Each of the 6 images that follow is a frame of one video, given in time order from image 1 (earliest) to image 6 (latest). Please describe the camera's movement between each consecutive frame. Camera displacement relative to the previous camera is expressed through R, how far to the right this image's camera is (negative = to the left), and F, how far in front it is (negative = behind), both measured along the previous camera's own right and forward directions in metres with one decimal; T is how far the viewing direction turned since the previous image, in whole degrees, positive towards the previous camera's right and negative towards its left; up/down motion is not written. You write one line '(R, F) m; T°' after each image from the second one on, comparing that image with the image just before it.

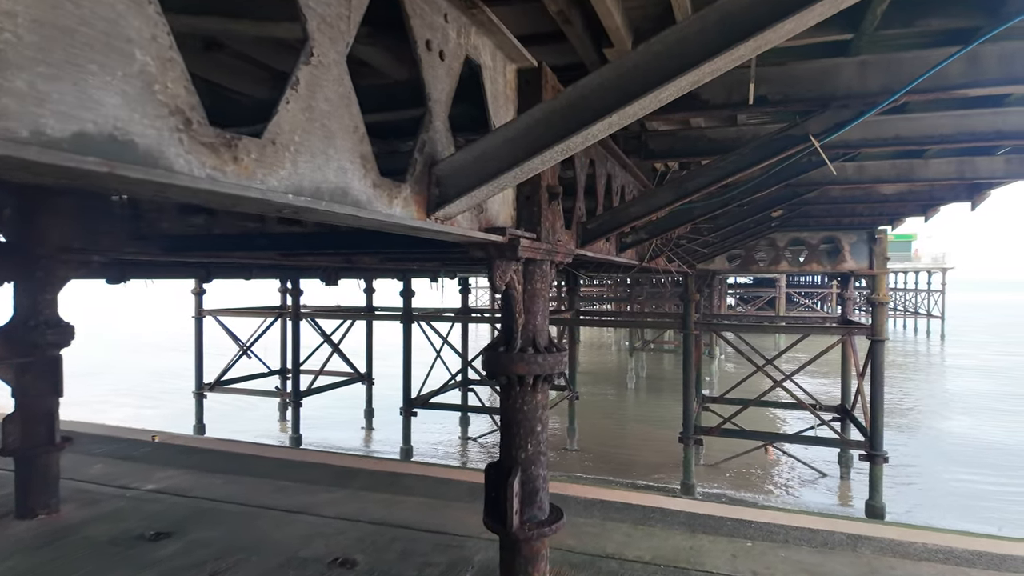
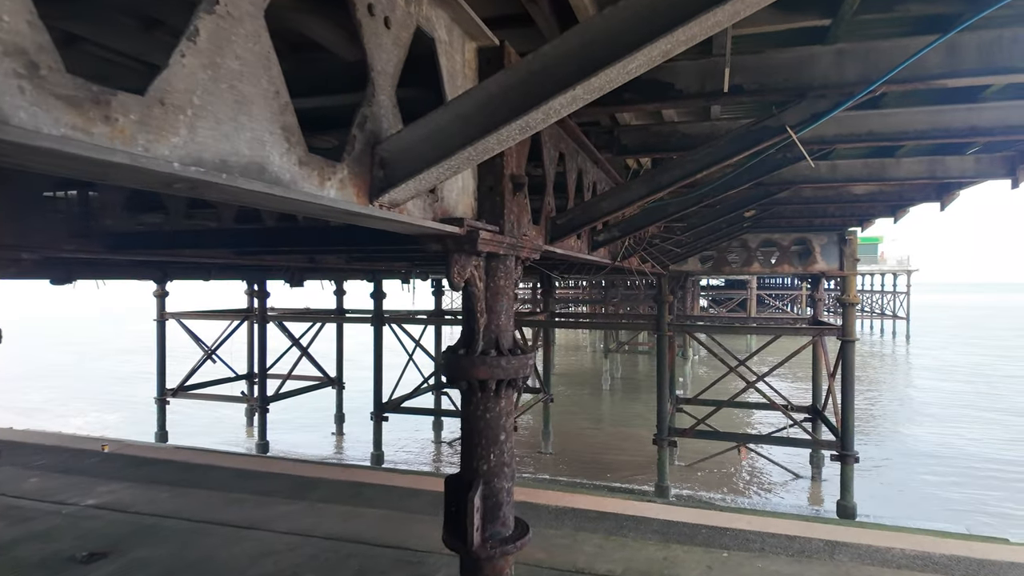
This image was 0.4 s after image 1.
(+0.1, +0.2) m; +2°
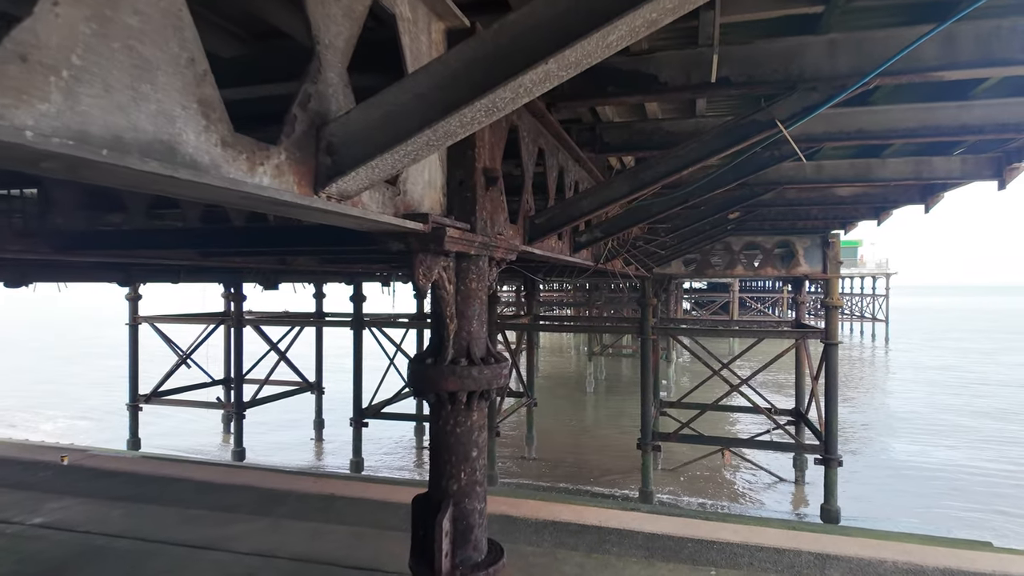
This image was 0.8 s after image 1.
(+0.1, +0.2) m; +2°
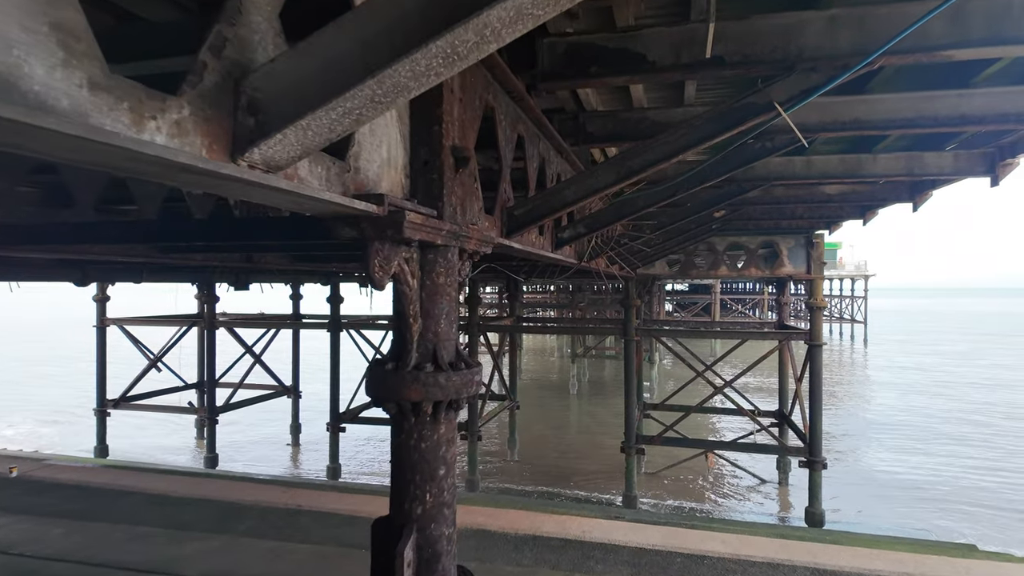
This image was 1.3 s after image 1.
(0.0, +0.3) m; +2°
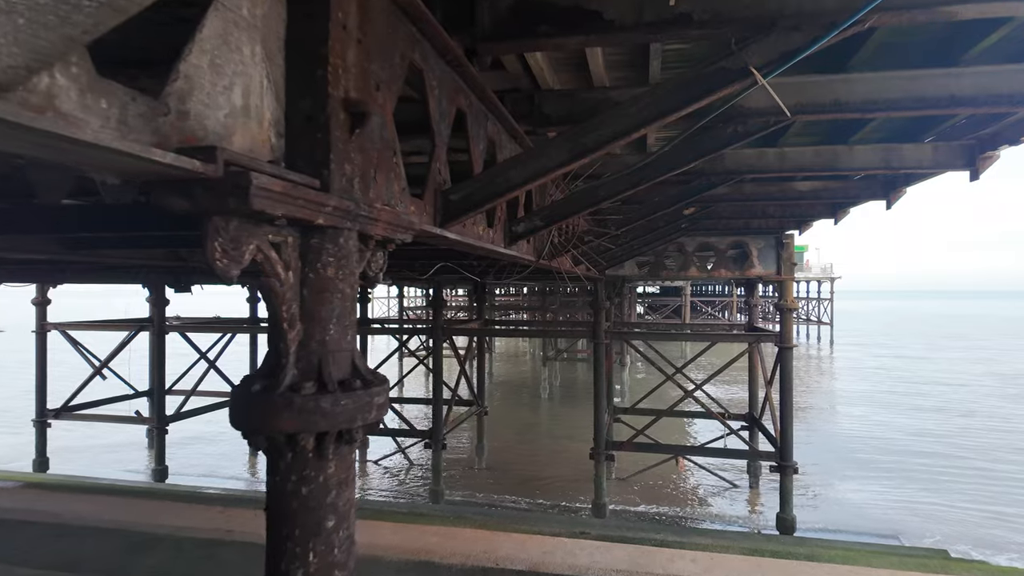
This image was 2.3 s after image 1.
(+0.2, +0.5) m; +3°
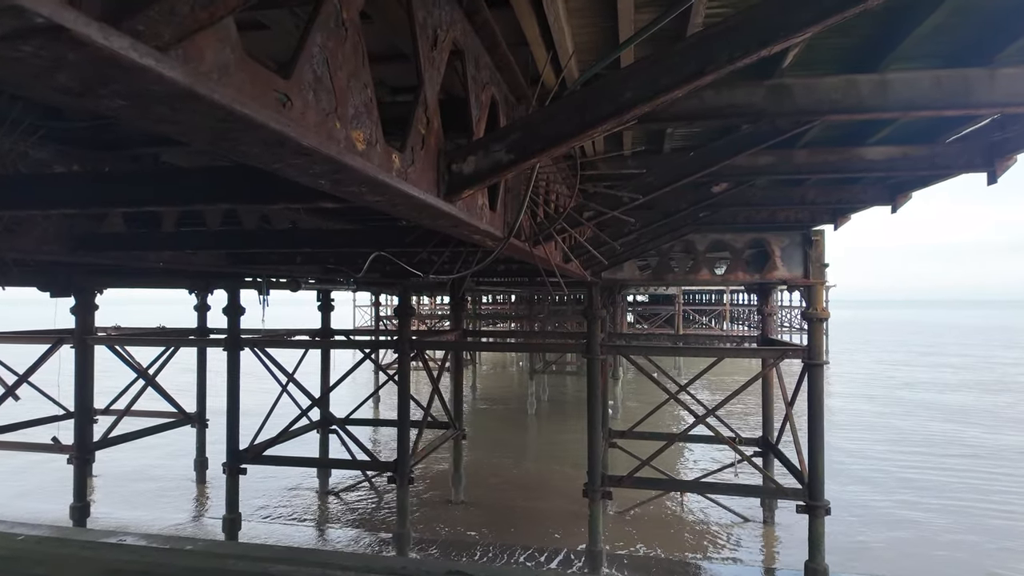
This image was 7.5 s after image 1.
(+0.2, +2.2) m; +1°
